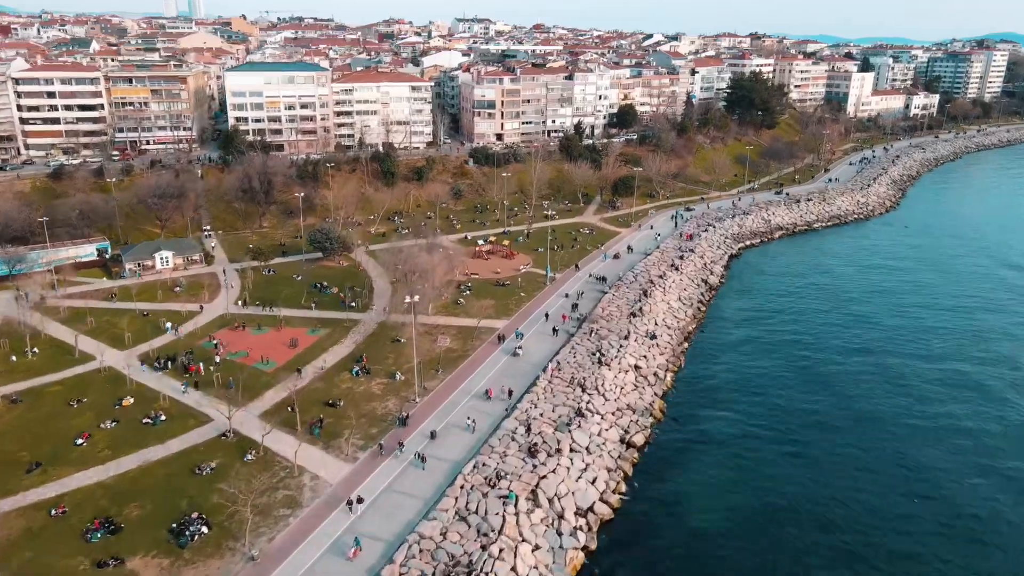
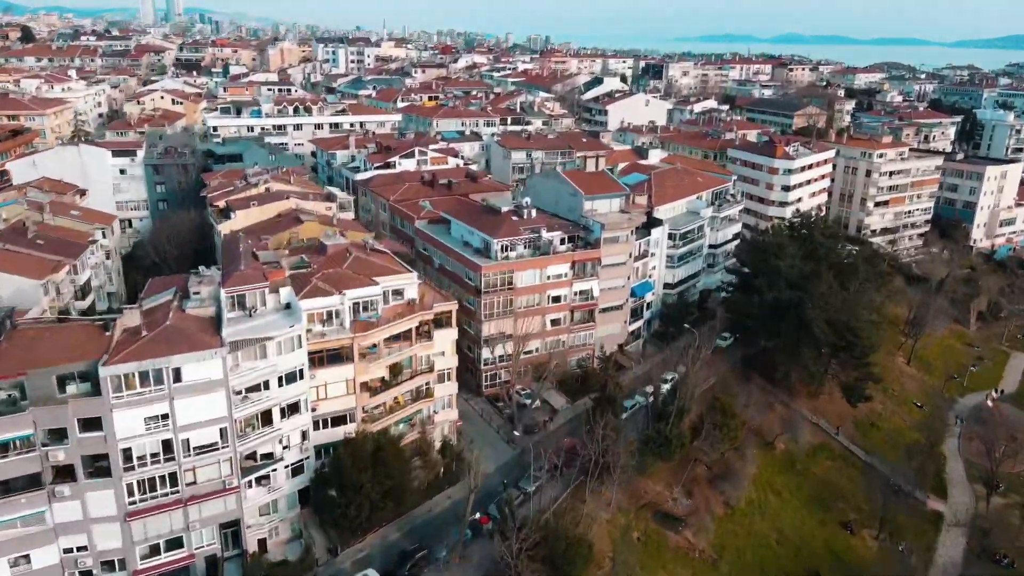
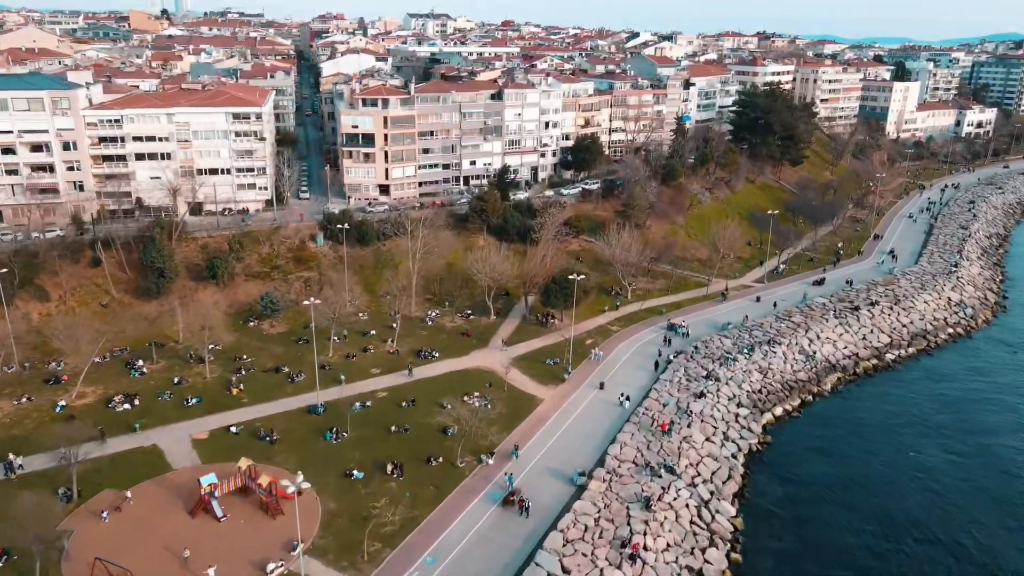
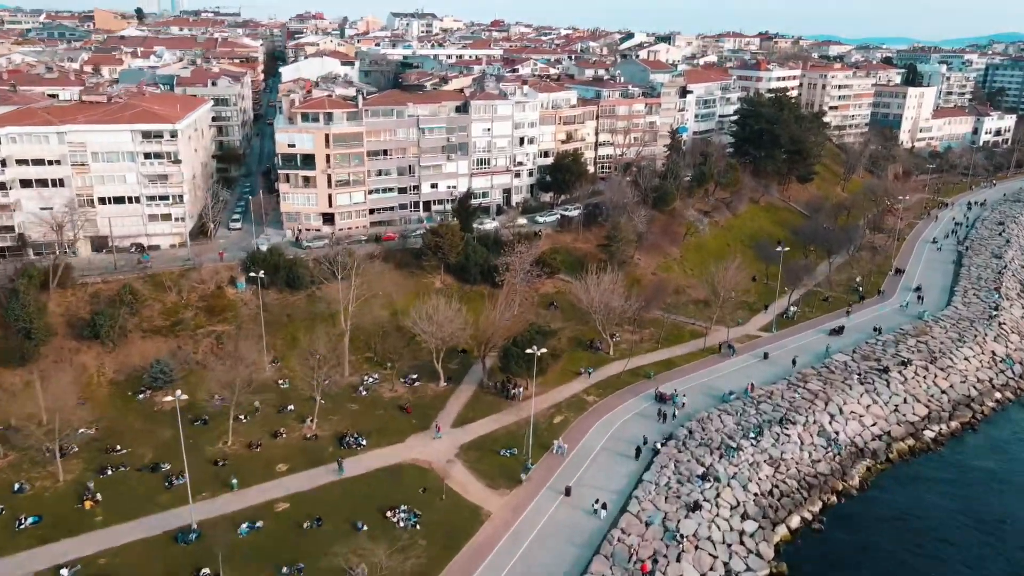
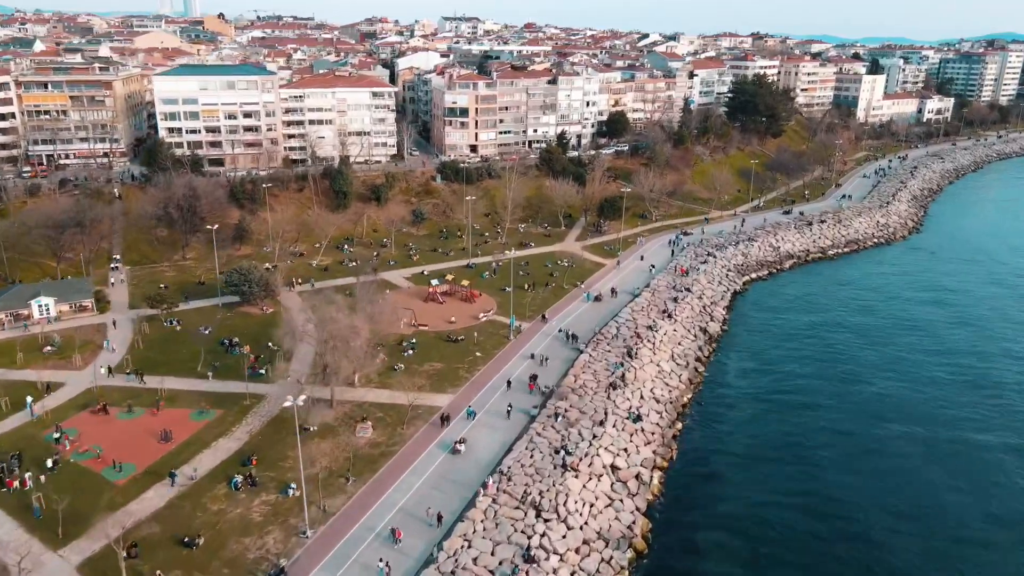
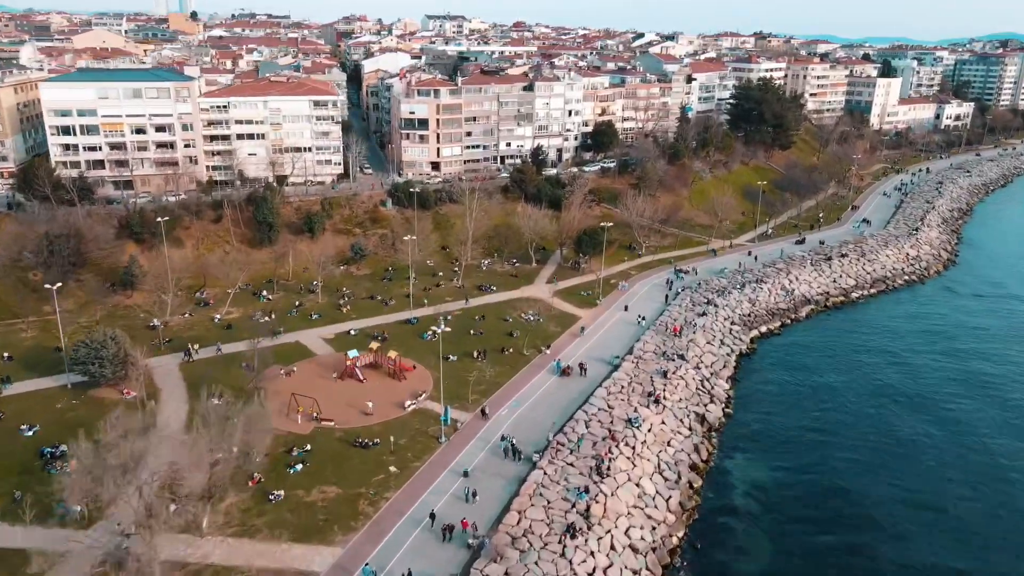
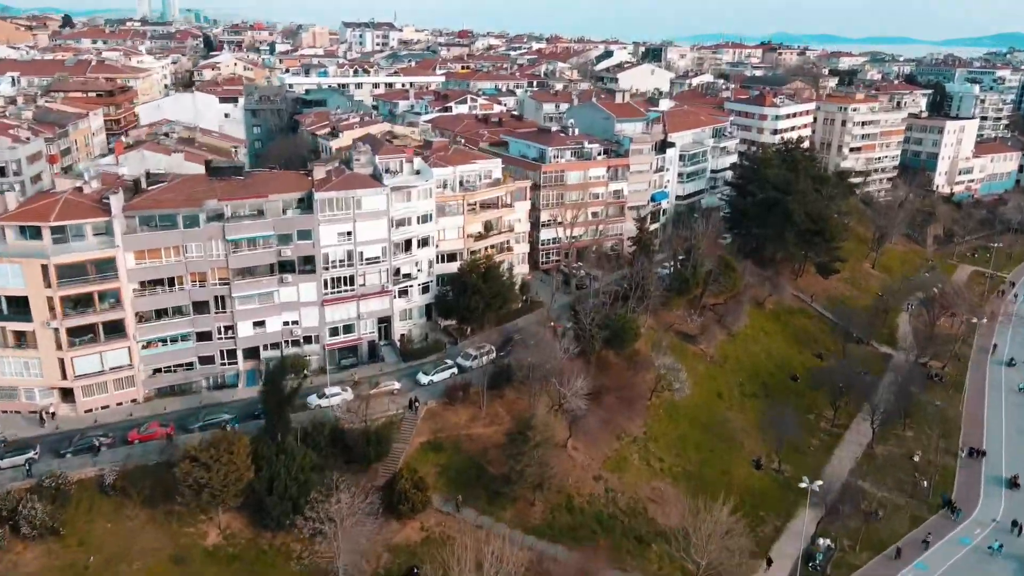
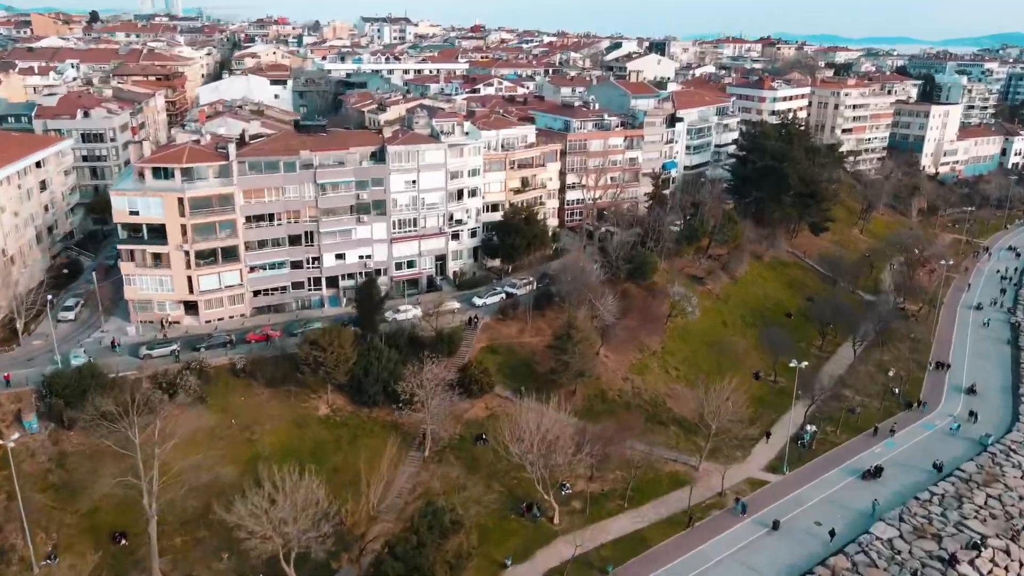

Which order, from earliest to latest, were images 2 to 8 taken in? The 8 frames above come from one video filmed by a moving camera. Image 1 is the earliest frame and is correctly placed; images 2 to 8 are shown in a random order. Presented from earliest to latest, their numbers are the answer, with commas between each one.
5, 6, 3, 4, 8, 7, 2
